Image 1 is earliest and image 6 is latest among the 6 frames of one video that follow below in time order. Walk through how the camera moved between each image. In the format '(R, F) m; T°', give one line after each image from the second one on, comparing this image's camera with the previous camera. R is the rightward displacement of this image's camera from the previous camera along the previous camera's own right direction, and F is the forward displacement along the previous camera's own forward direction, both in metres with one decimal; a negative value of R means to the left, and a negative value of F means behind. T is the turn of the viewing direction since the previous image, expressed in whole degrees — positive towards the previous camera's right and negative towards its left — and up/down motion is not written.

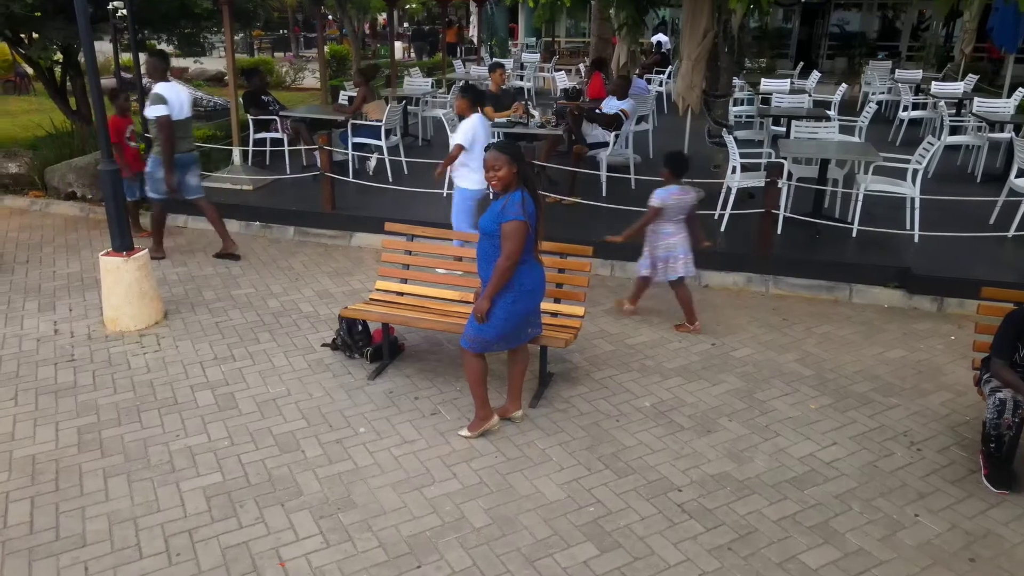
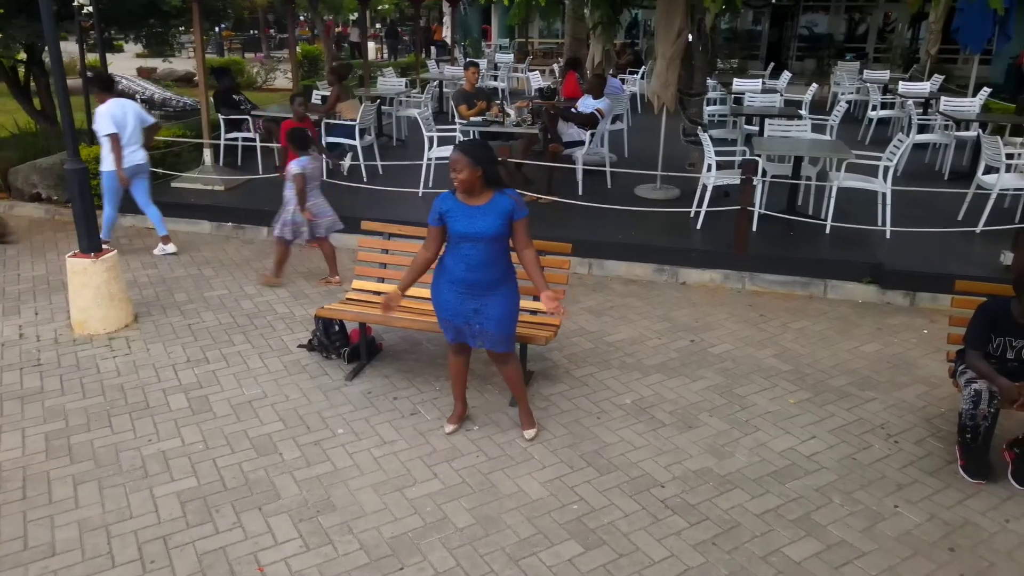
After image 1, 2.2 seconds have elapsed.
(0.0, 0.0) m; +2°
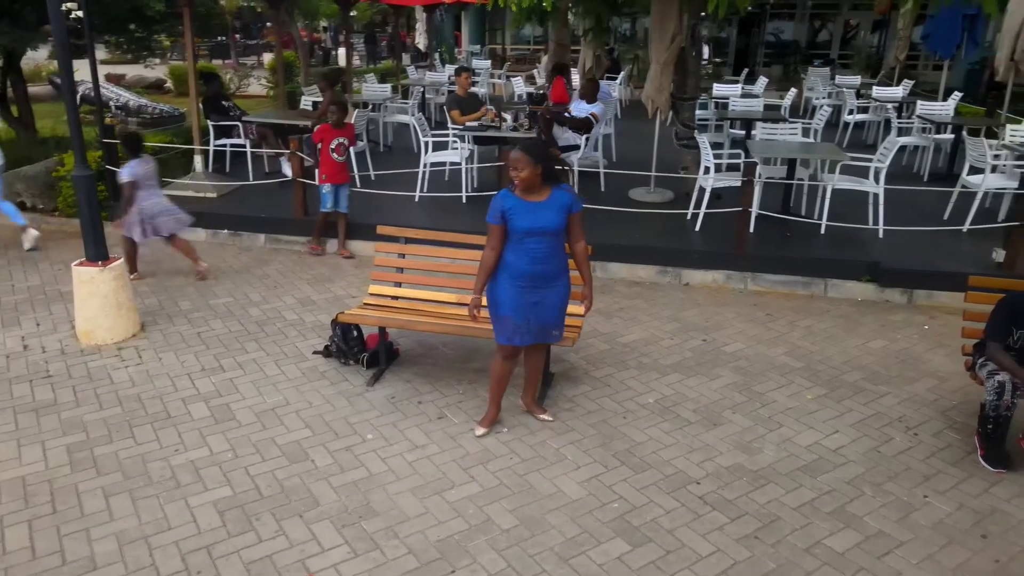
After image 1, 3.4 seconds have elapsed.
(-0.4, 0.0) m; +2°
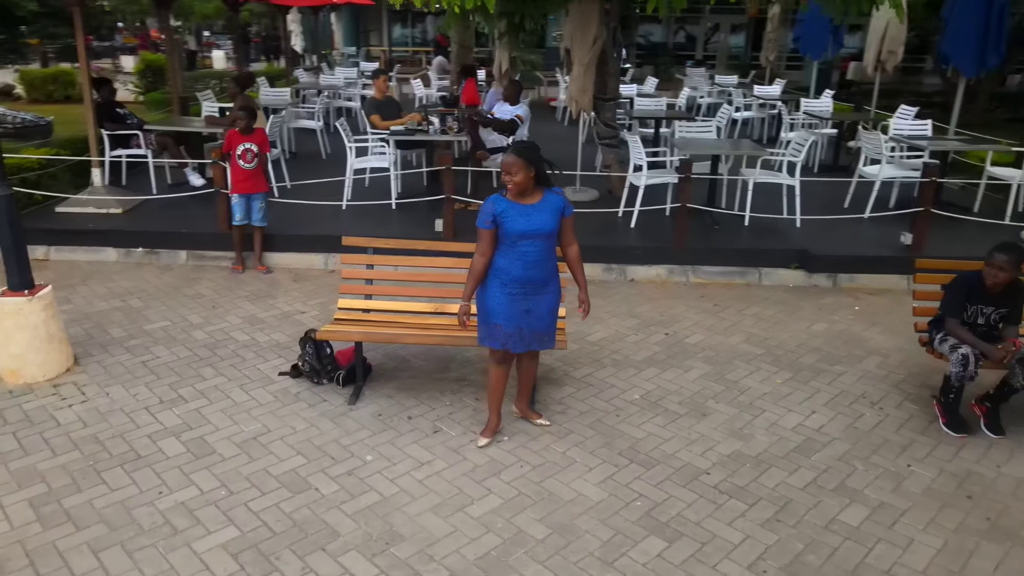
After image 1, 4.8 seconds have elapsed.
(-0.7, +0.1) m; +9°
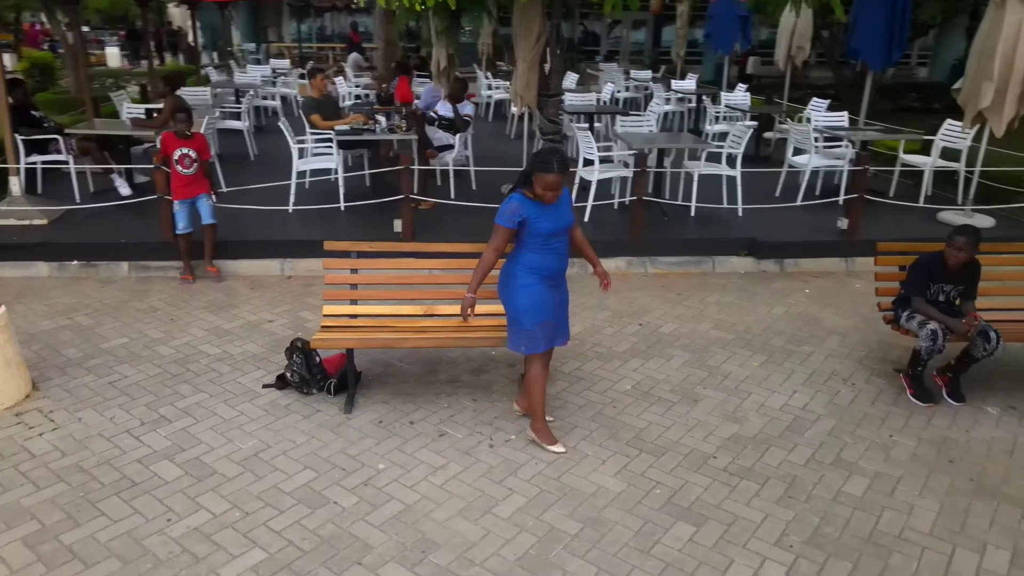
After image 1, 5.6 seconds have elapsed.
(-0.6, 0.0) m; +7°
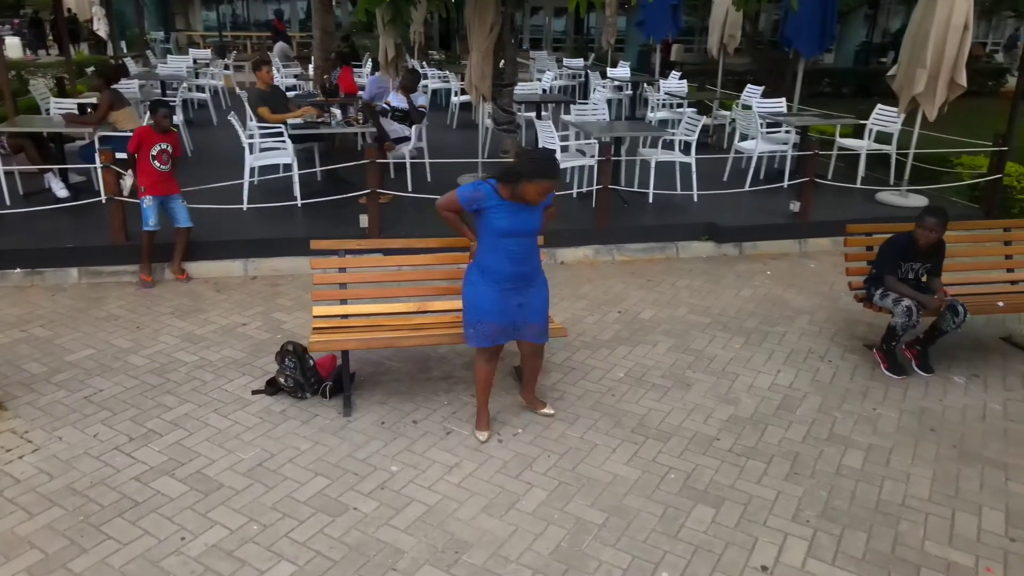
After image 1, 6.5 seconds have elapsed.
(-0.5, 0.0) m; +6°
